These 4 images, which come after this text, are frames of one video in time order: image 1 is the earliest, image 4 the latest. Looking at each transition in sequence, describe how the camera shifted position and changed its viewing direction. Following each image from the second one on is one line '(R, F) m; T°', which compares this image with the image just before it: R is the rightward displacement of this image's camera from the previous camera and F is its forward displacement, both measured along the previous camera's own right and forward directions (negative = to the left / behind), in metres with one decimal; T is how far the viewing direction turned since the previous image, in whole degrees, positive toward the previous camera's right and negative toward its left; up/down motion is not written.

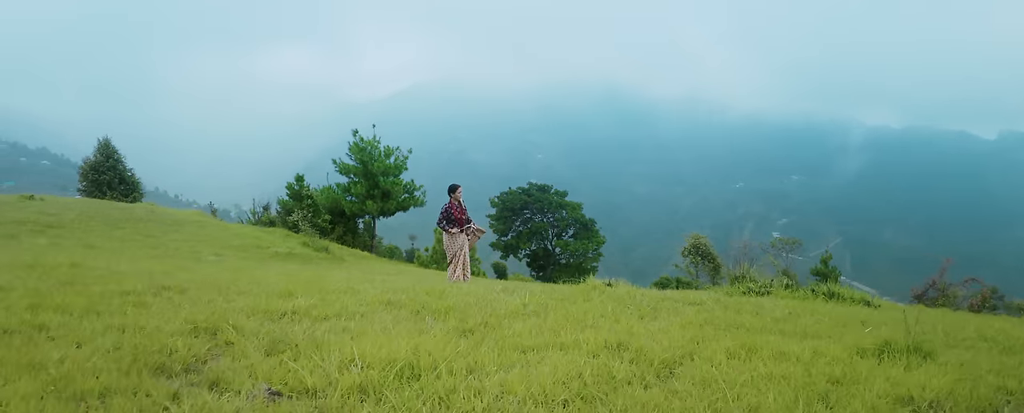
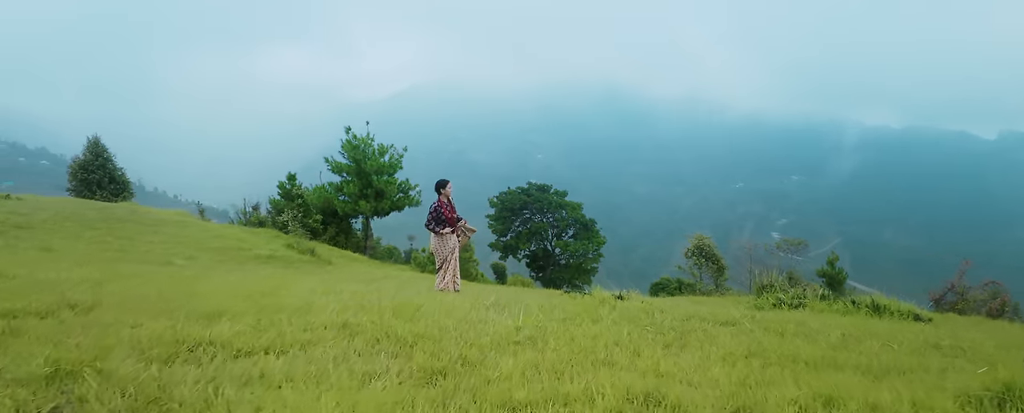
(0.0, +0.7) m; 0°
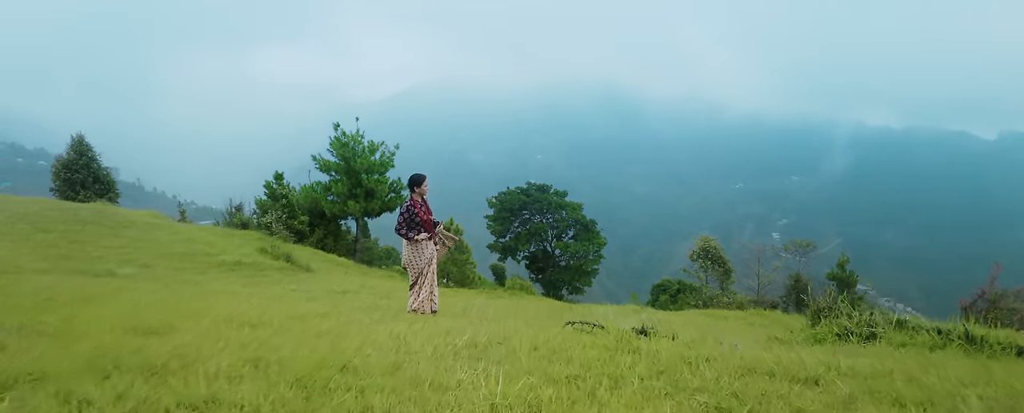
(+0.1, +1.1) m; 0°
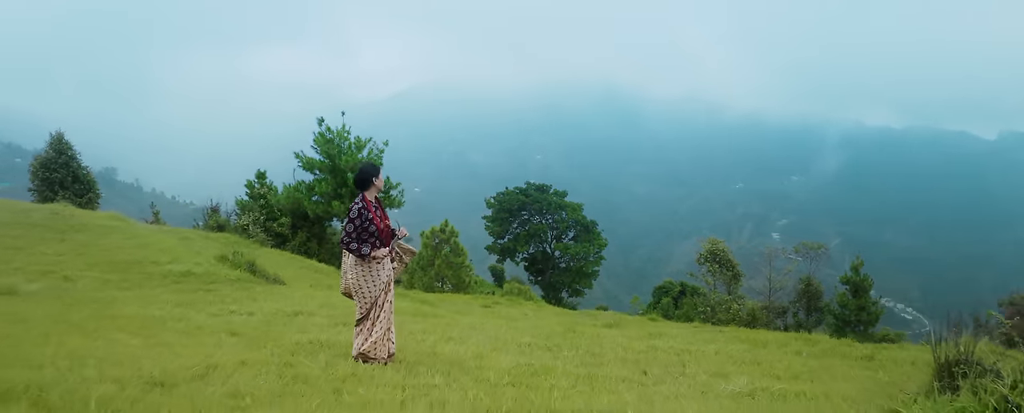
(+0.1, +1.3) m; 0°
